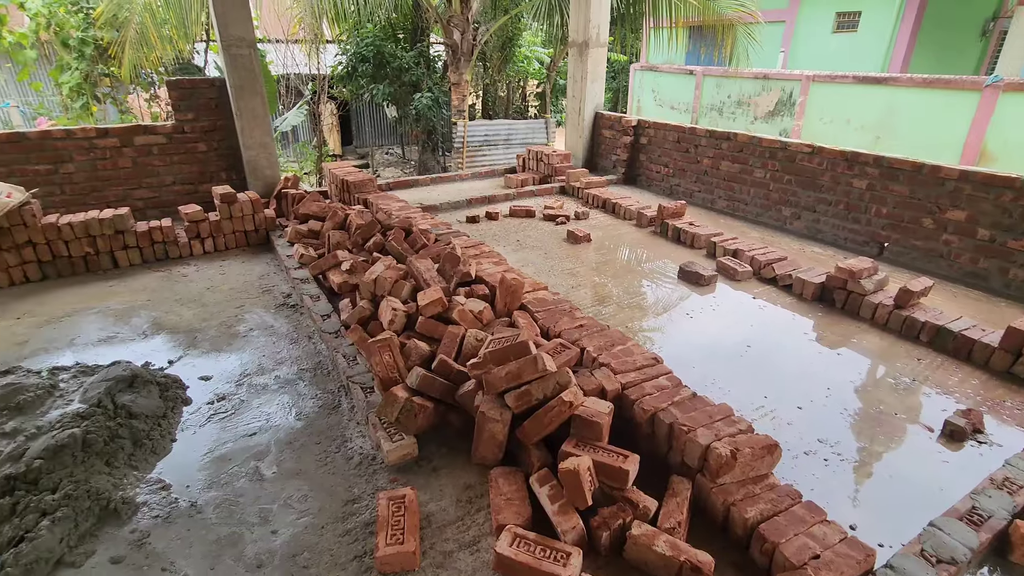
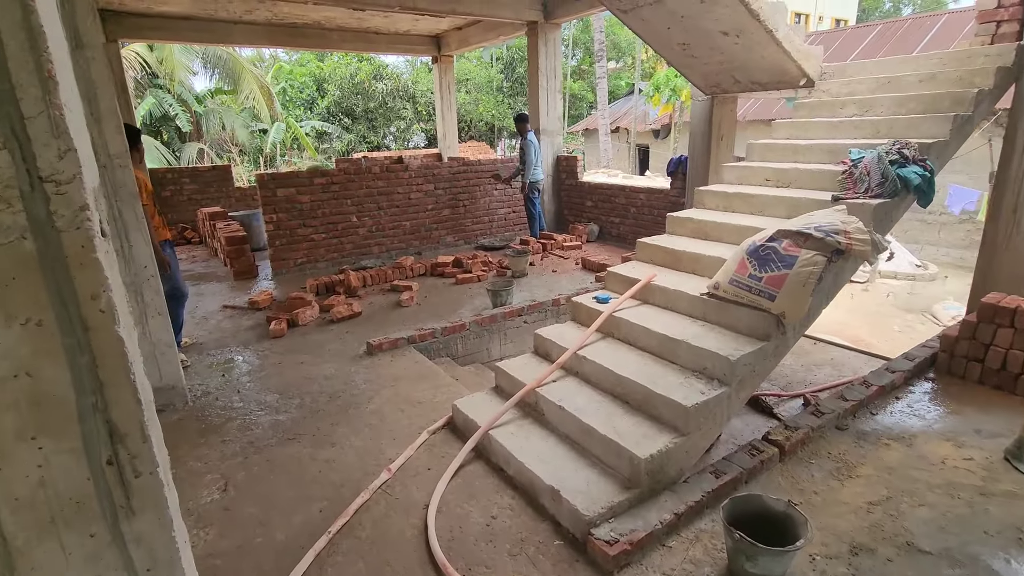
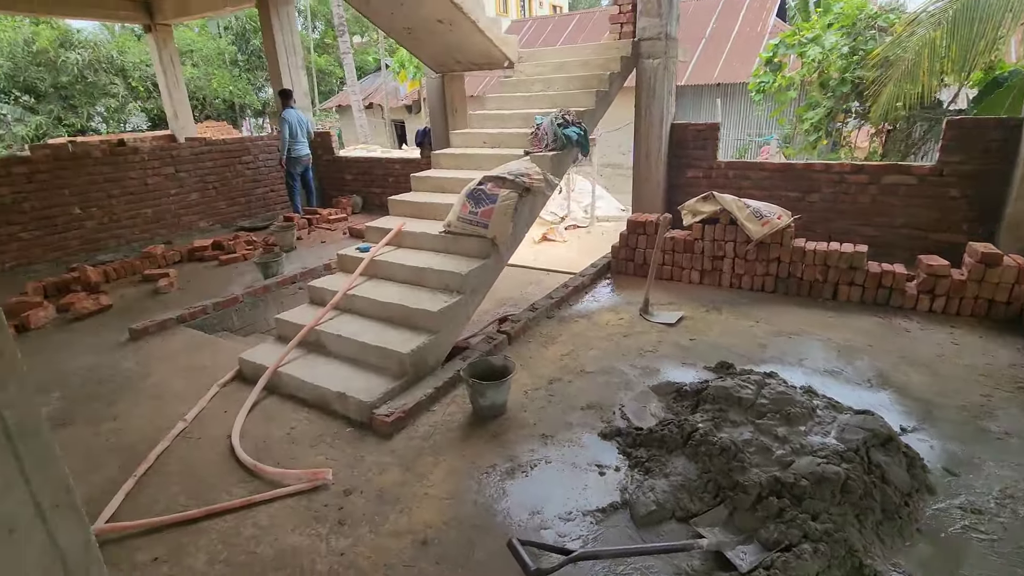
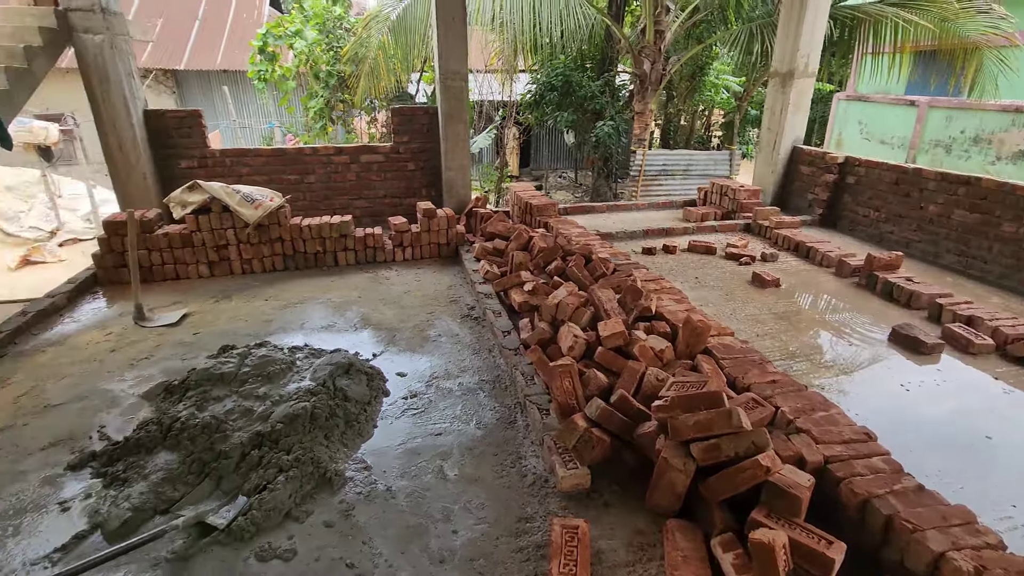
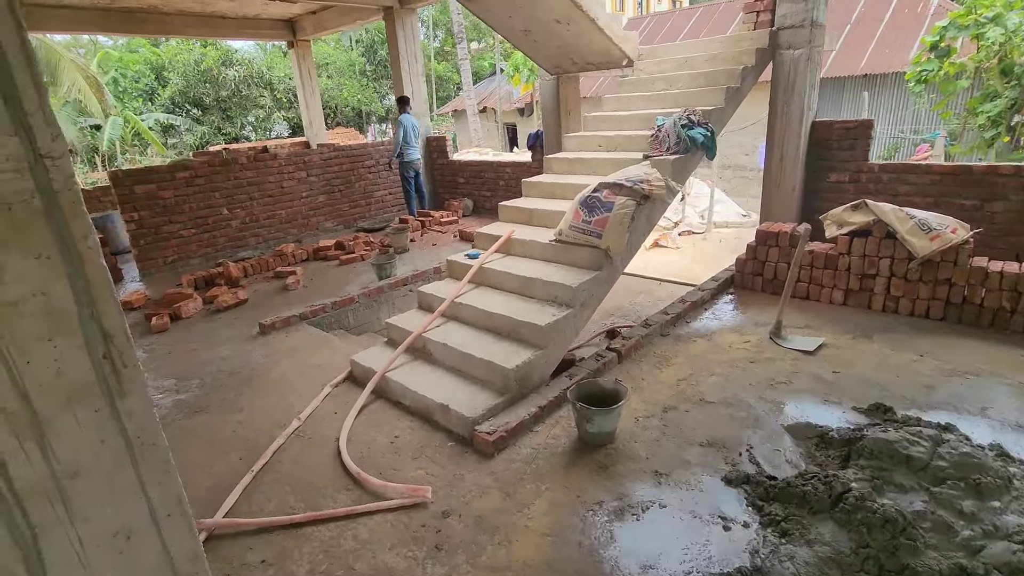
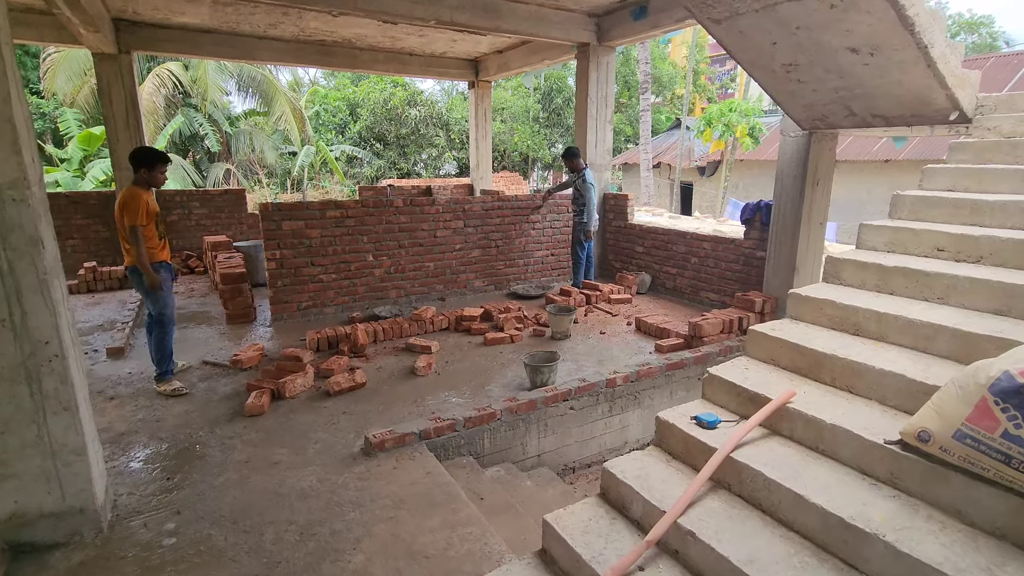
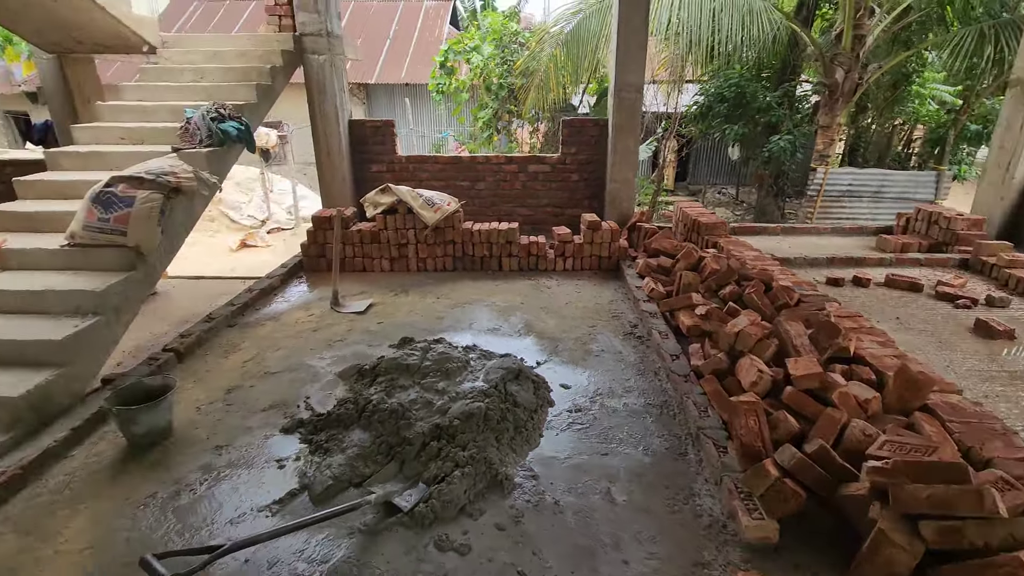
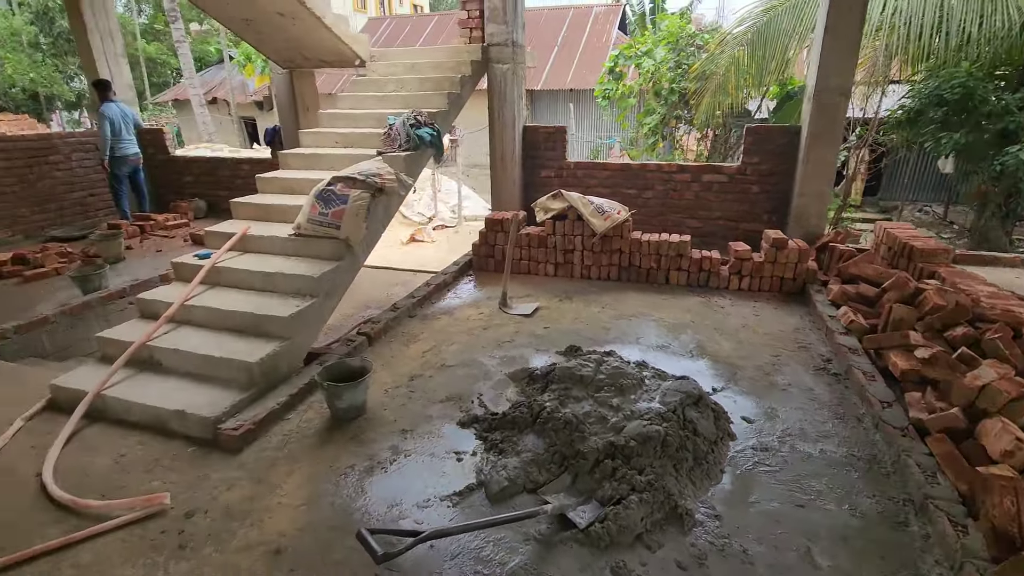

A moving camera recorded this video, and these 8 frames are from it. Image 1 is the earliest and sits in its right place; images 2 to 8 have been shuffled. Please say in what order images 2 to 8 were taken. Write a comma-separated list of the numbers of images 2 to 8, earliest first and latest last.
4, 7, 8, 3, 5, 2, 6
